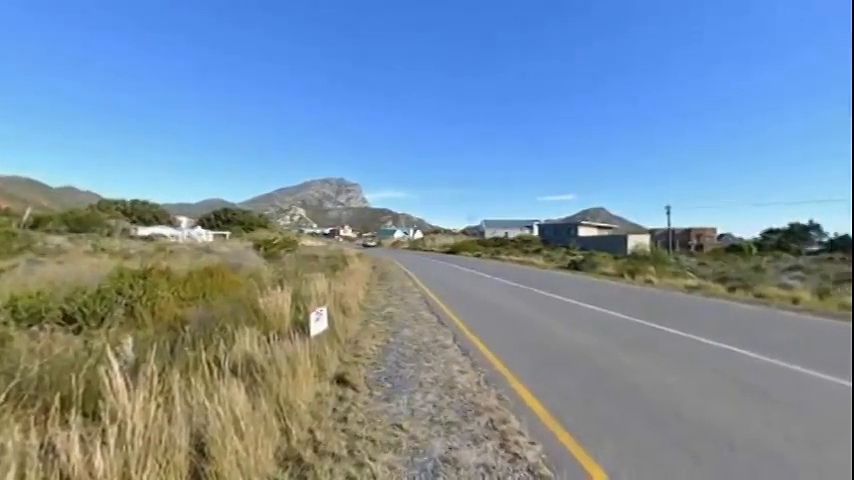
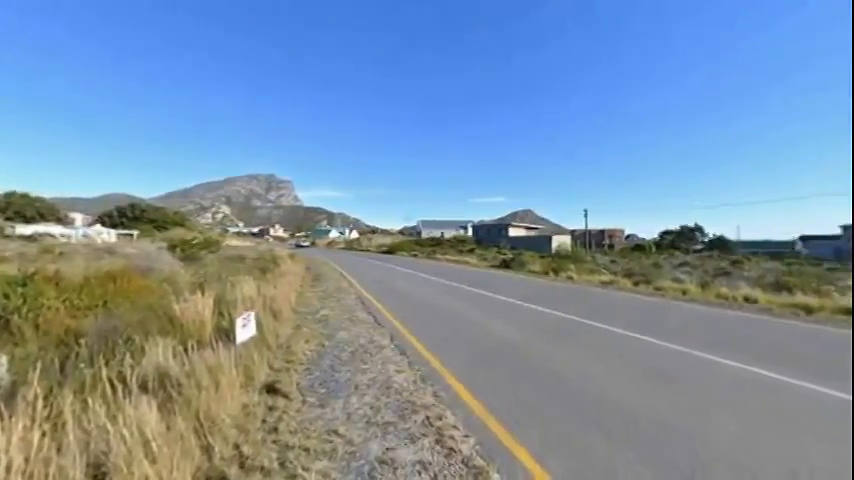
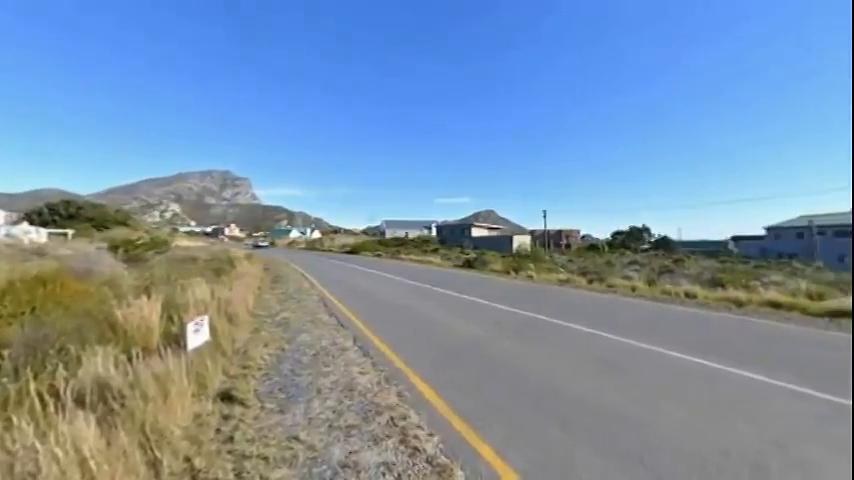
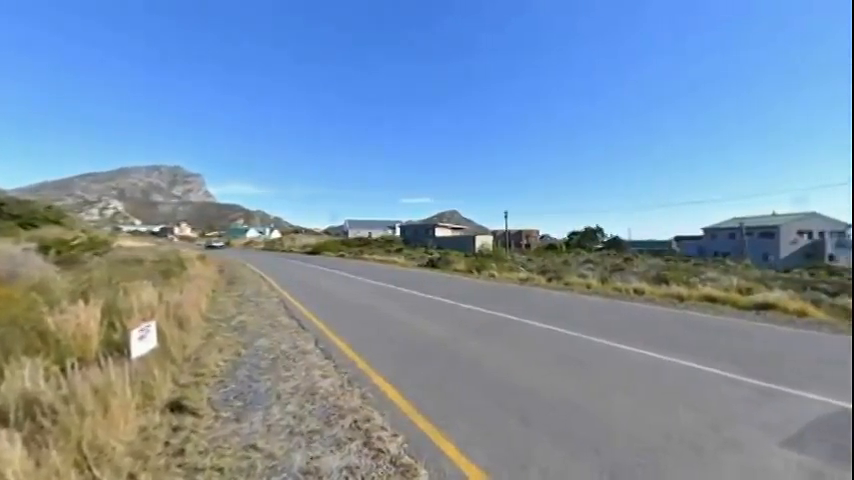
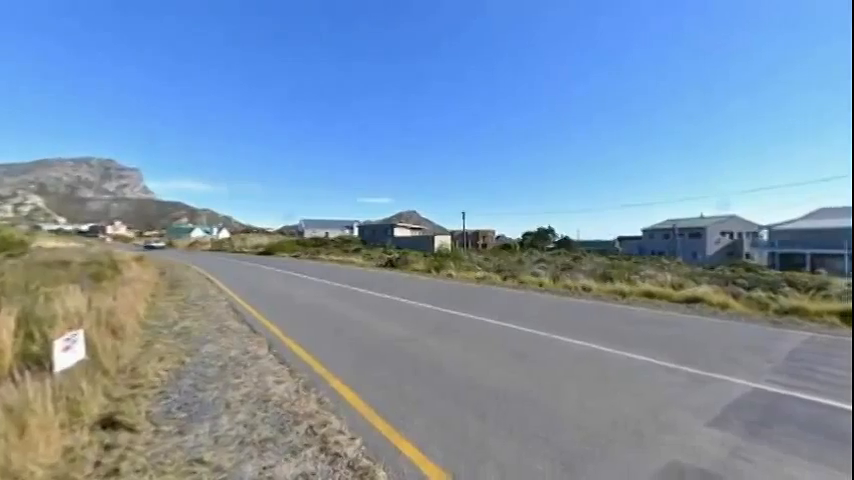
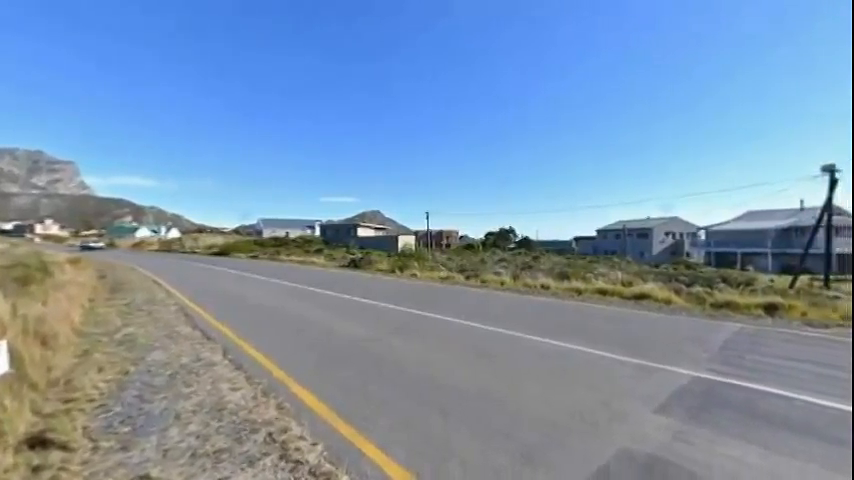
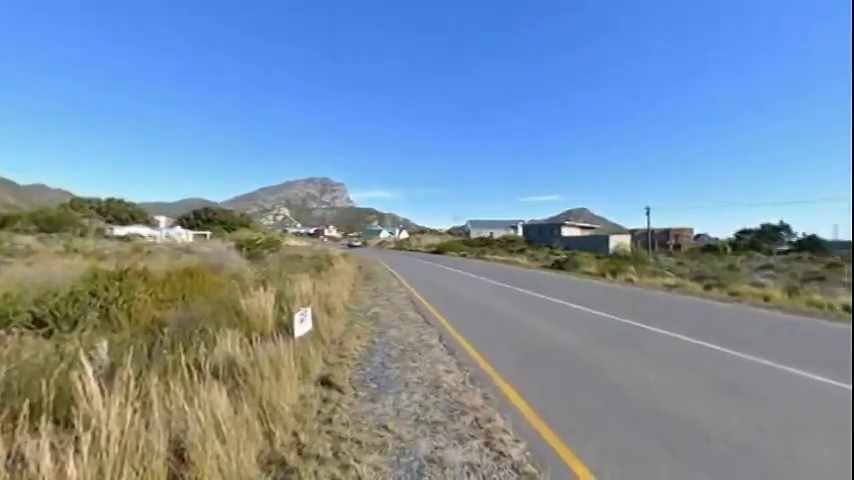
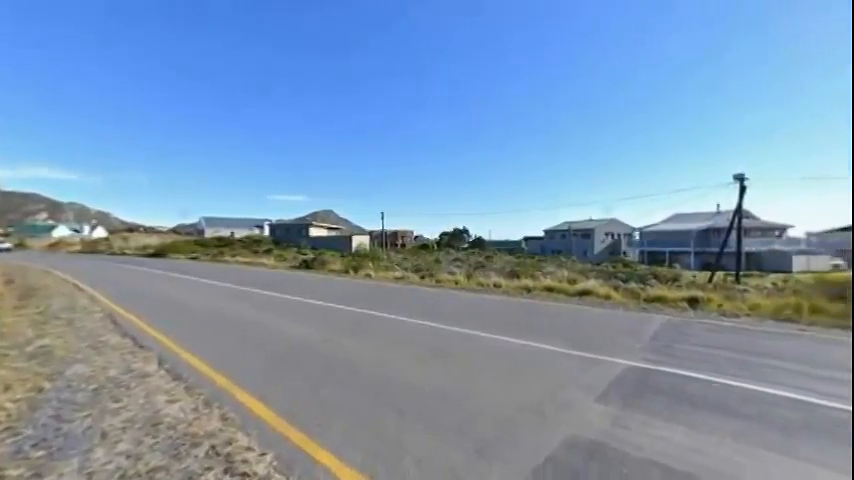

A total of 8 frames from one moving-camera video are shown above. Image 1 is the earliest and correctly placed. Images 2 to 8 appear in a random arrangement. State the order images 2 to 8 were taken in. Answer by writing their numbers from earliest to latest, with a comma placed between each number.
7, 2, 3, 4, 5, 6, 8
